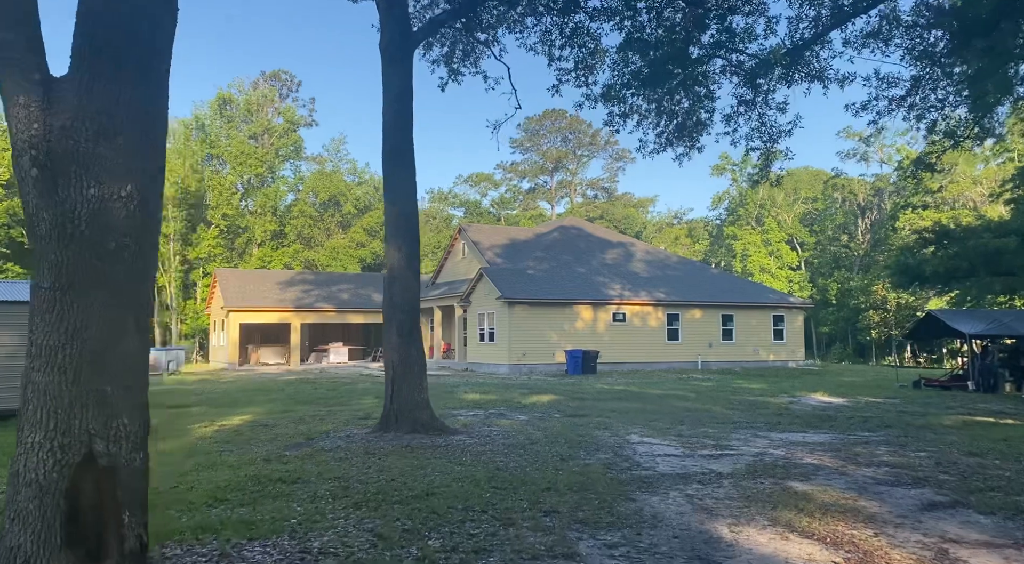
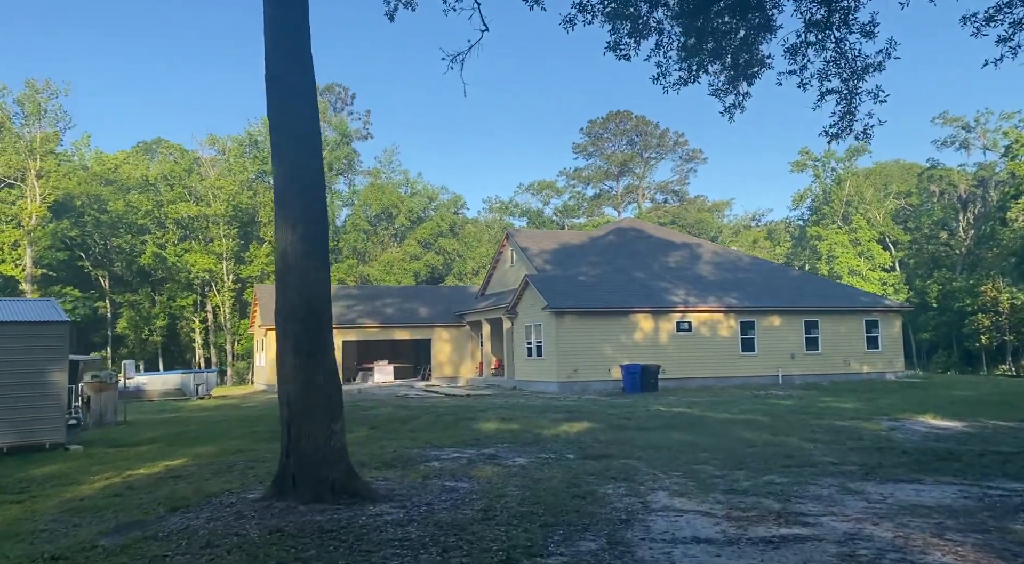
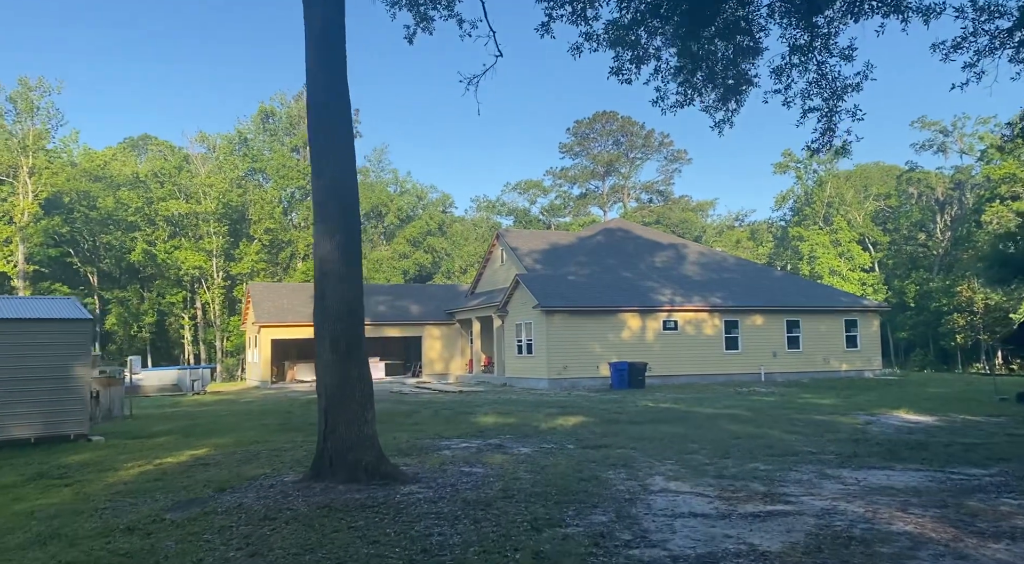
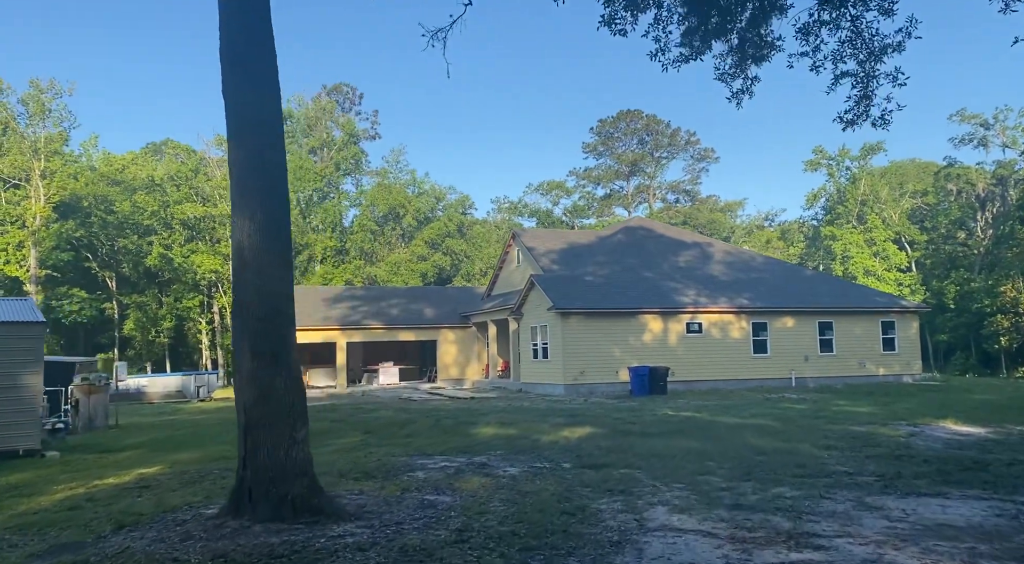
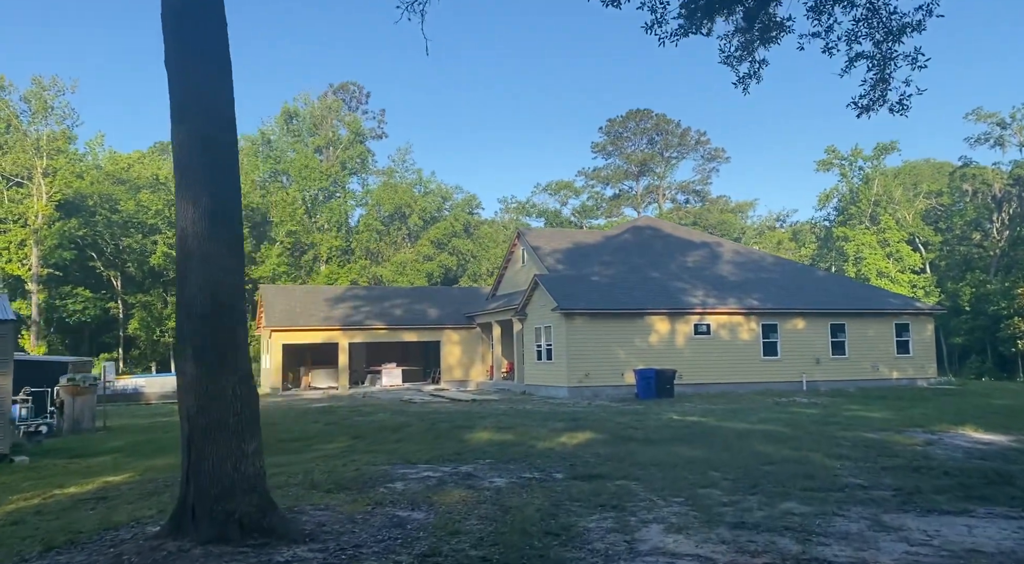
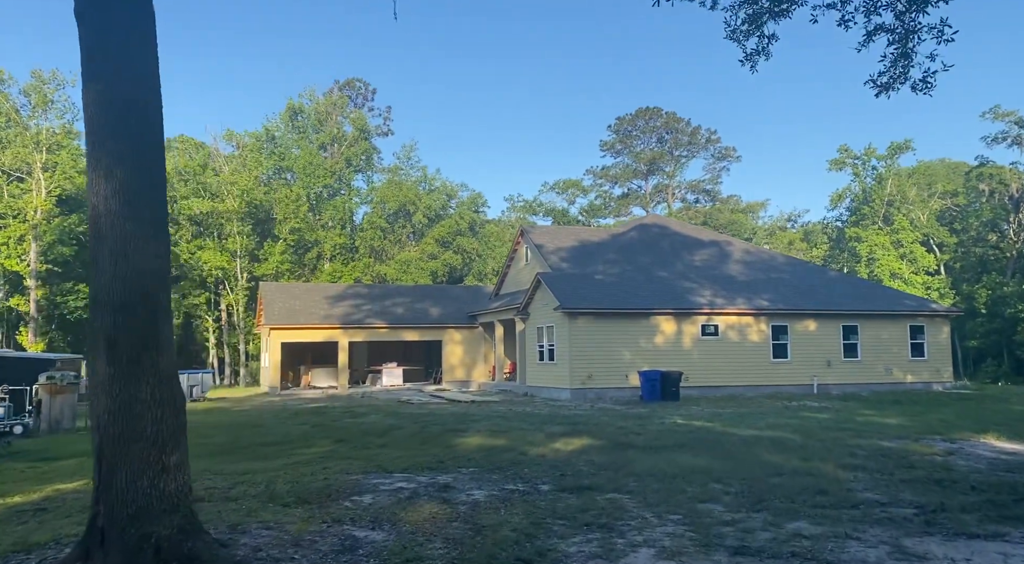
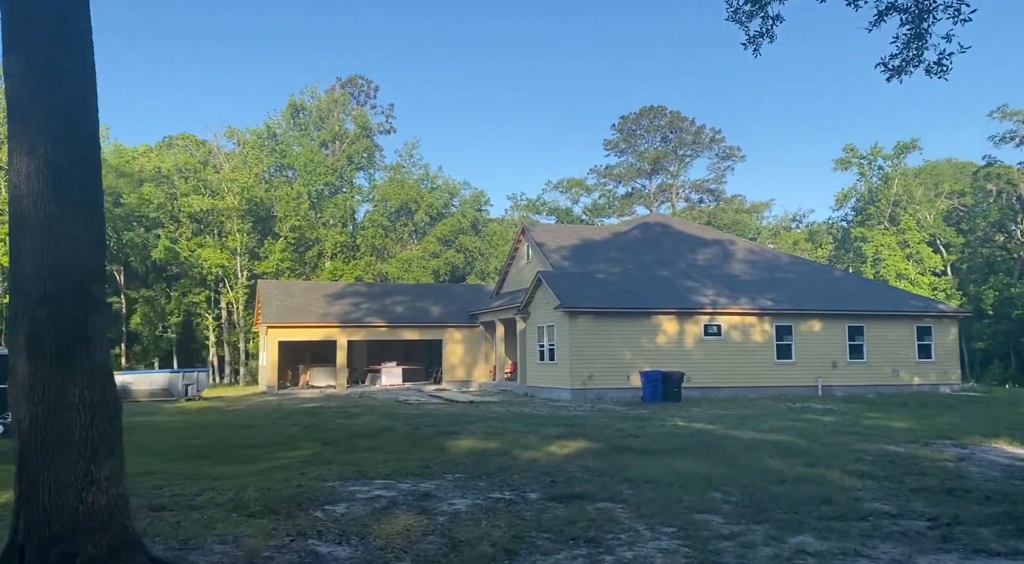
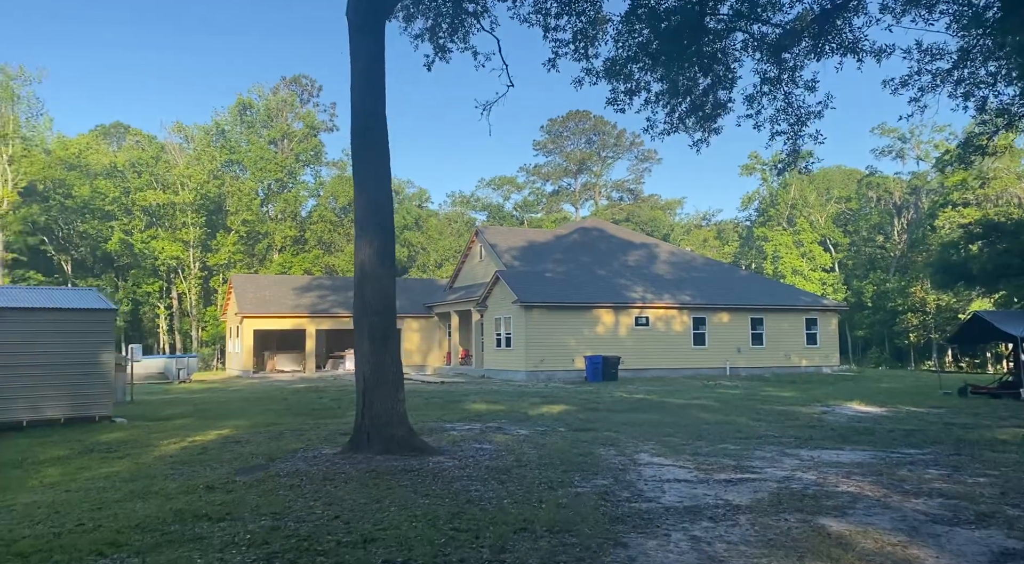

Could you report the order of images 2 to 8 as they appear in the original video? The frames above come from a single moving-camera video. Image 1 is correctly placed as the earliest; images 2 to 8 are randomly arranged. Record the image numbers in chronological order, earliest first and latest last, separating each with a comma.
8, 3, 2, 4, 5, 6, 7
